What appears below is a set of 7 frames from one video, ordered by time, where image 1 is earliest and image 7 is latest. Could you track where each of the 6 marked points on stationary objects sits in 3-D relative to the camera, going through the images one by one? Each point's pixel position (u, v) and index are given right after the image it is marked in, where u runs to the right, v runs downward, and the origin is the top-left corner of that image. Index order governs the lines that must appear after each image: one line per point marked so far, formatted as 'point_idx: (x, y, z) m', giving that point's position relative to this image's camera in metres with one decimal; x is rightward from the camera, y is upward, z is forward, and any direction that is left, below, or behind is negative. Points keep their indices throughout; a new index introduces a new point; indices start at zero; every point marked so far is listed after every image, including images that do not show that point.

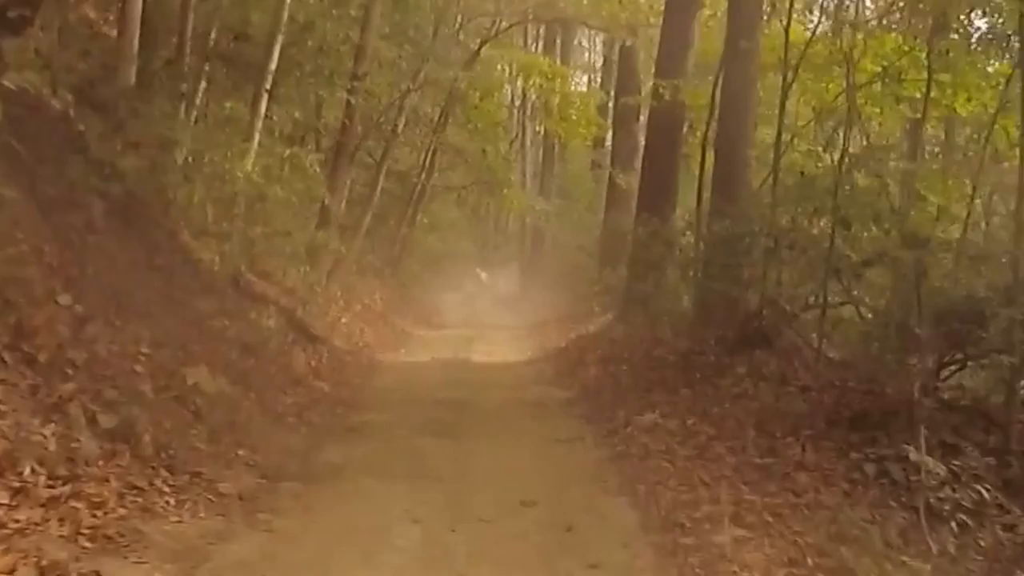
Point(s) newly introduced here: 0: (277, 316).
0: (-2.1, -0.3, +17.1) m
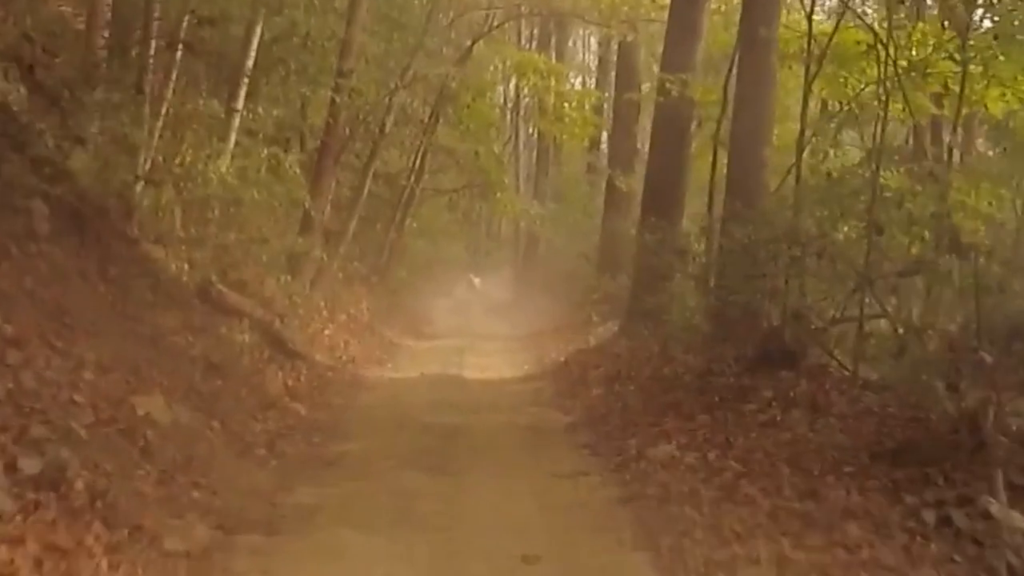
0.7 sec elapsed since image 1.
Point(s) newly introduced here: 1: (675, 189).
0: (-2.2, -0.4, +15.7) m
1: (+1.6, +0.8, +18.1) m
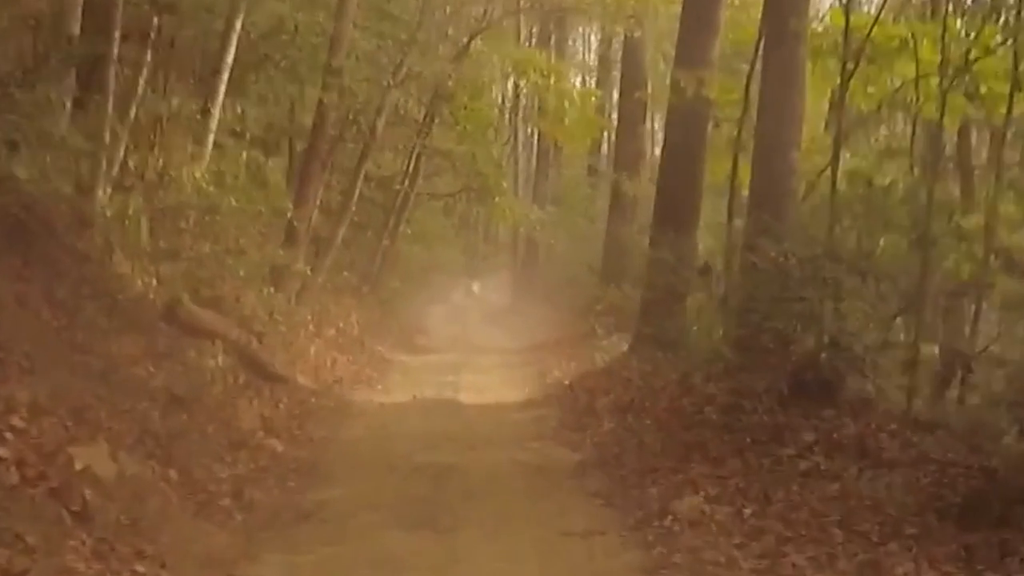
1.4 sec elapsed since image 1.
0: (-2.2, -0.5, +14.2) m
1: (+1.6, +0.7, +16.6) m
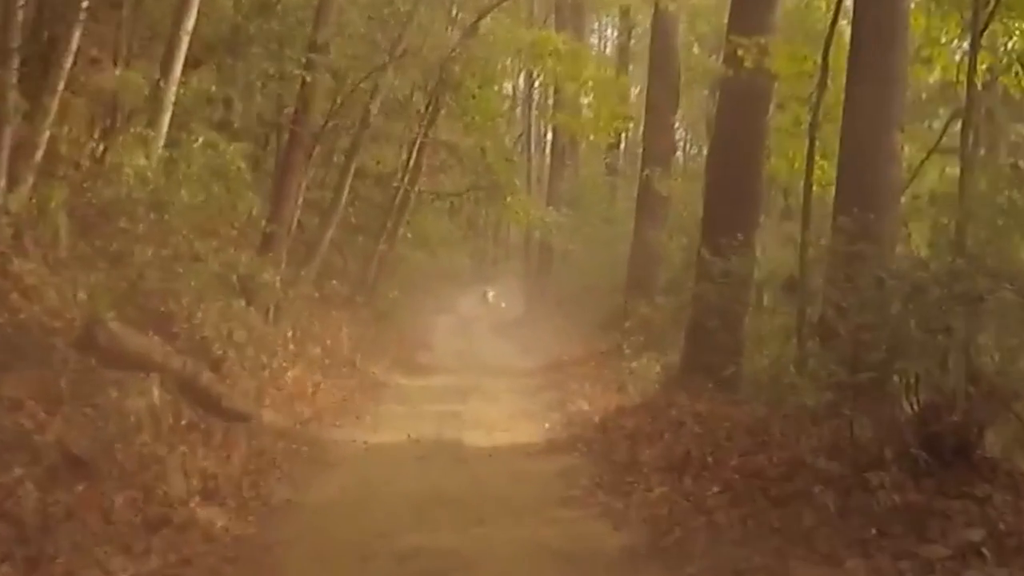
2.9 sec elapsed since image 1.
0: (-2.1, -0.6, +11.1) m
1: (+1.7, +0.6, +13.5) m
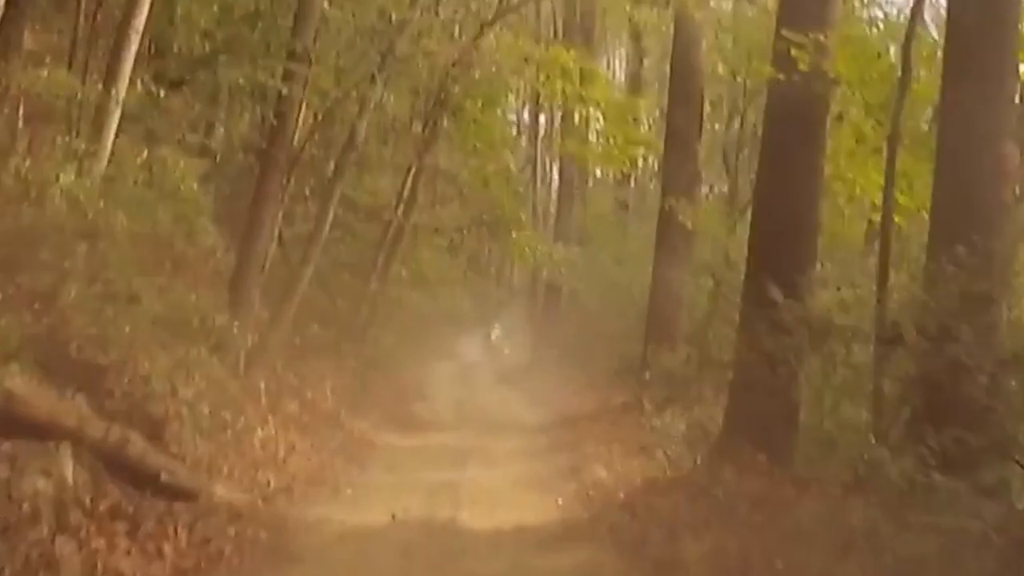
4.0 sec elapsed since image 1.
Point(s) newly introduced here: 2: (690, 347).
0: (-2.0, -0.8, +8.8) m
1: (+1.8, +0.3, +11.2) m
2: (+1.7, -0.6, +18.2) m
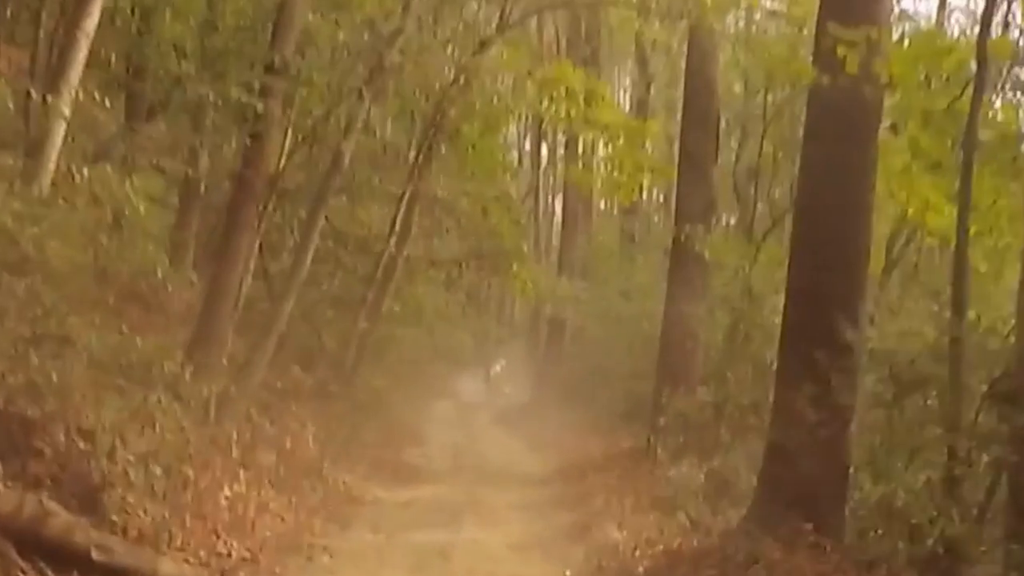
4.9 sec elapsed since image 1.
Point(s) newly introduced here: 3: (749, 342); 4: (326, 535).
0: (-2.0, -1.0, +7.2) m
1: (+1.8, +0.1, +9.6) m
2: (+1.7, -0.9, +16.6) m
3: (+2.1, -0.5, +16.8) m
4: (-1.2, -1.6, +12.2) m
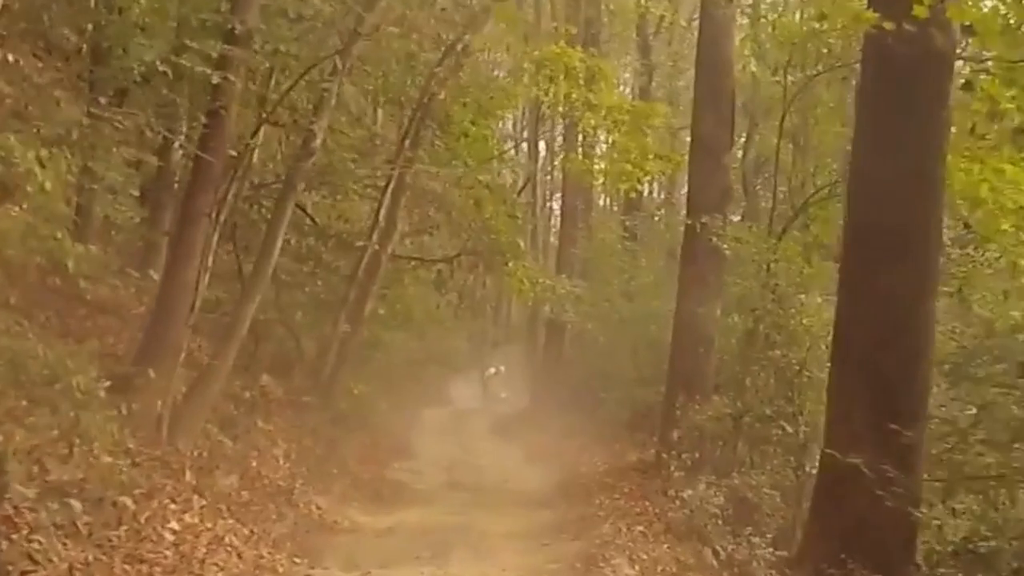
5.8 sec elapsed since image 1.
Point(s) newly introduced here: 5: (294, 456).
0: (-2.0, -1.0, +5.4) m
1: (+1.7, +0.1, +7.9) m
2: (+1.7, -0.9, +14.8) m
3: (+2.1, -0.5, +15.1) m
4: (-1.3, -1.6, +10.5) m
5: (-1.7, -1.3, +14.3) m
